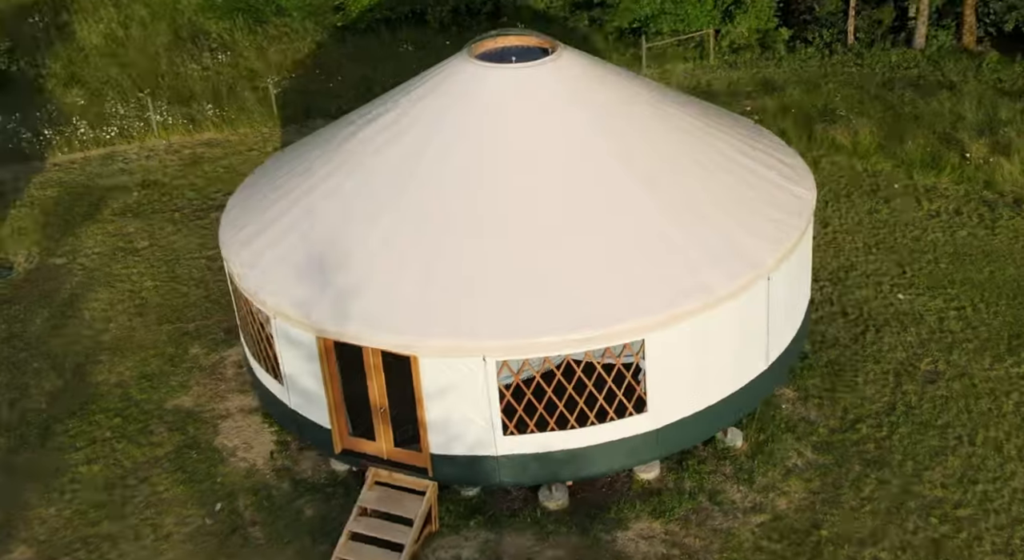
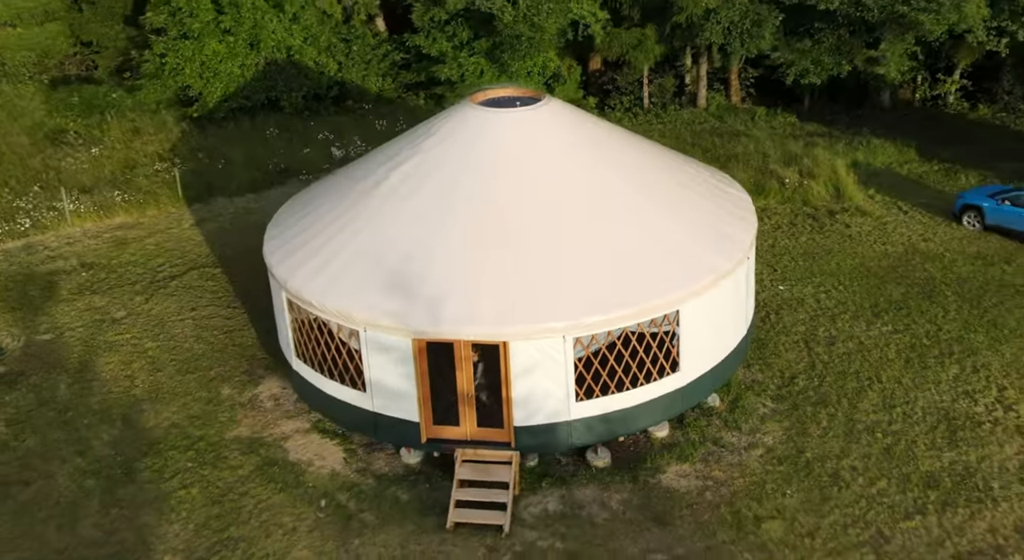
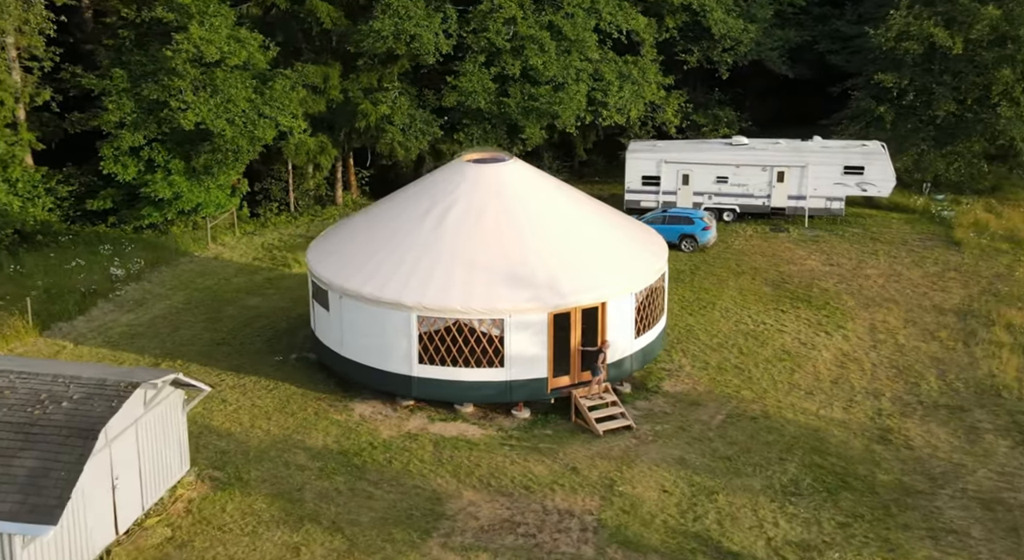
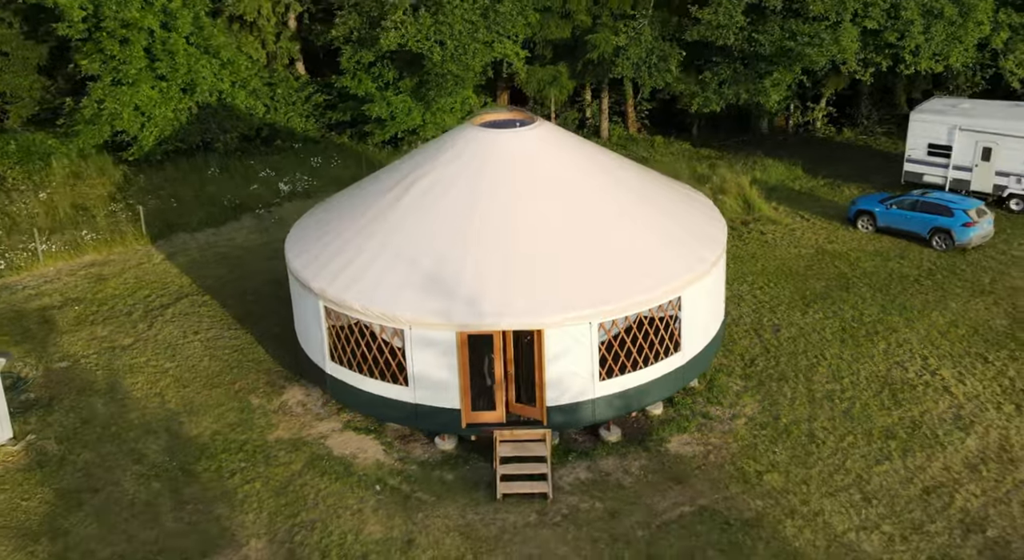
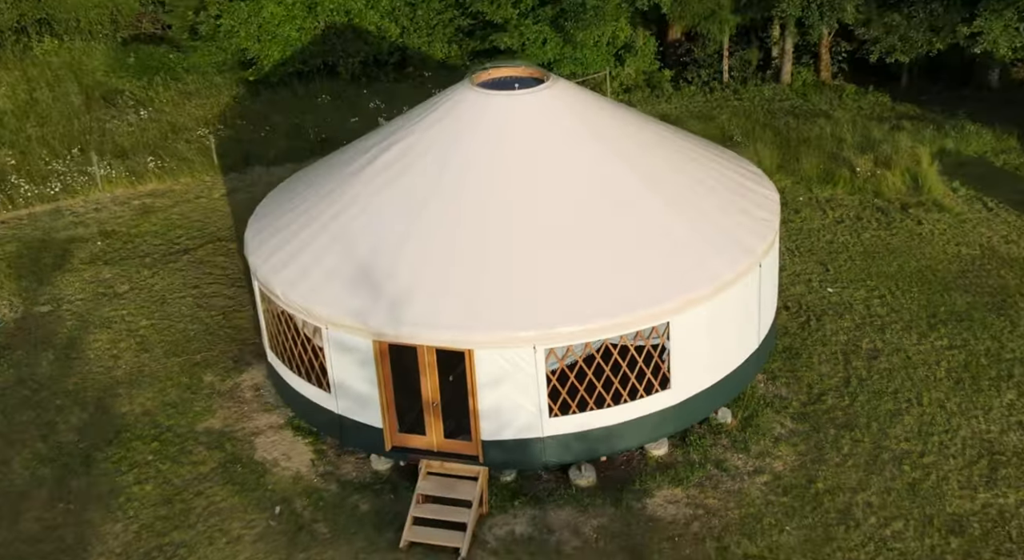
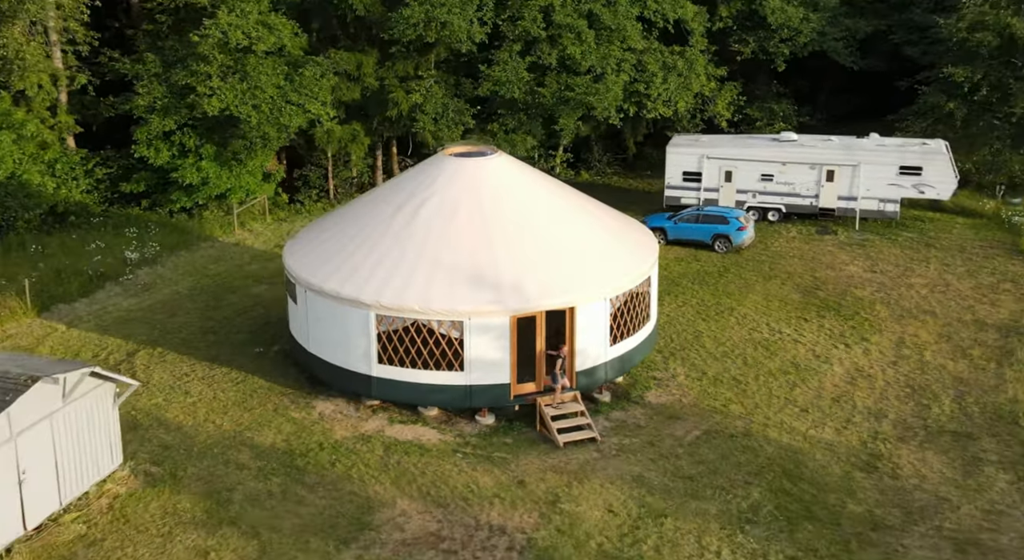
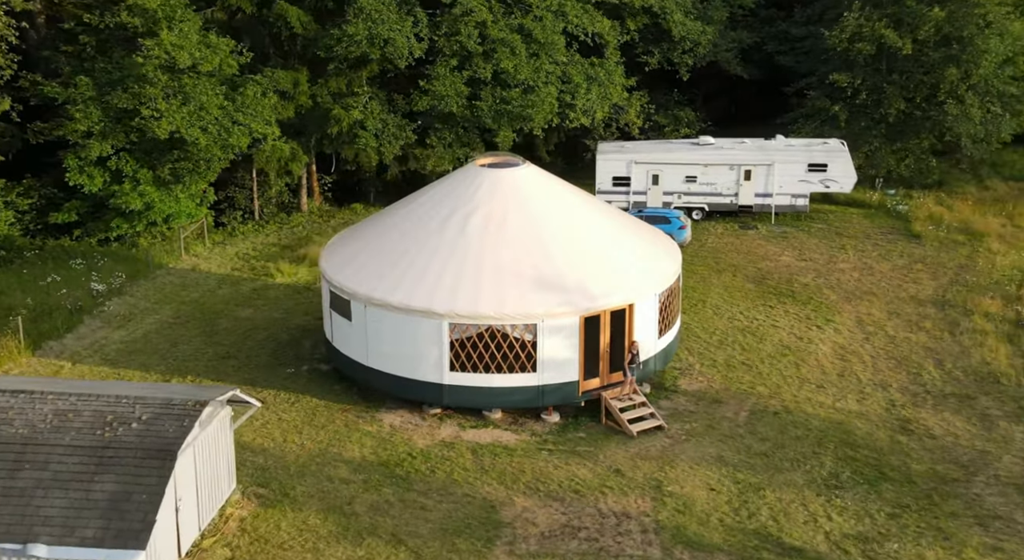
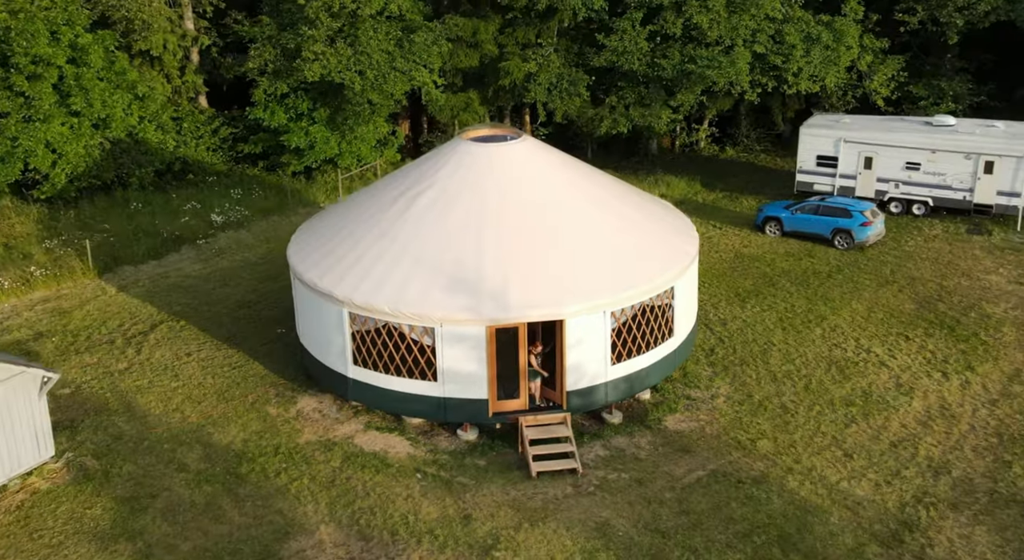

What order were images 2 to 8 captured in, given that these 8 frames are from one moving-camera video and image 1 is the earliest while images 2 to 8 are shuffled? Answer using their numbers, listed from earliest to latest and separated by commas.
5, 2, 4, 8, 6, 3, 7
